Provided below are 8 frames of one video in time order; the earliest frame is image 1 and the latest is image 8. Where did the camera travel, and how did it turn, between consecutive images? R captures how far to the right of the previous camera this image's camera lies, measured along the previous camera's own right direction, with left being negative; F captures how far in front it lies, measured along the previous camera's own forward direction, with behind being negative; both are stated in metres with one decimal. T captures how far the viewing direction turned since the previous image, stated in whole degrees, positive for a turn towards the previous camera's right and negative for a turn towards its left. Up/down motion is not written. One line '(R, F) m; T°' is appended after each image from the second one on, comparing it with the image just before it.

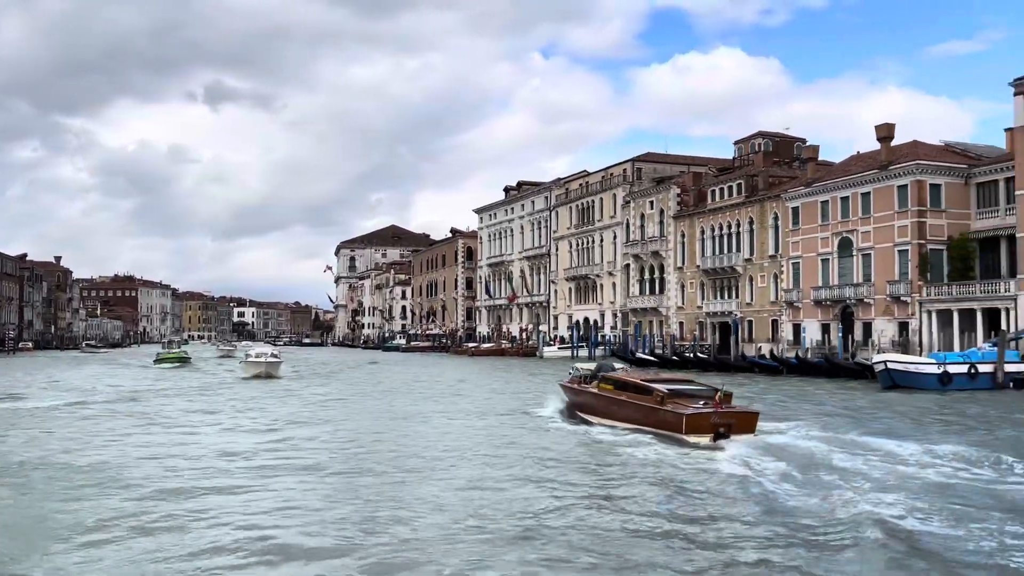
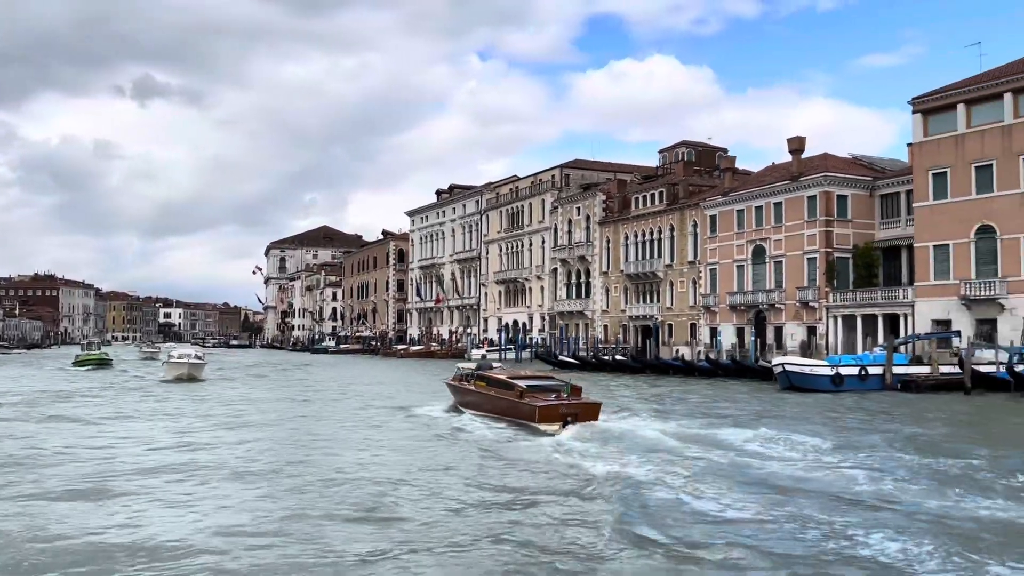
(+0.6, -1.0) m; +4°
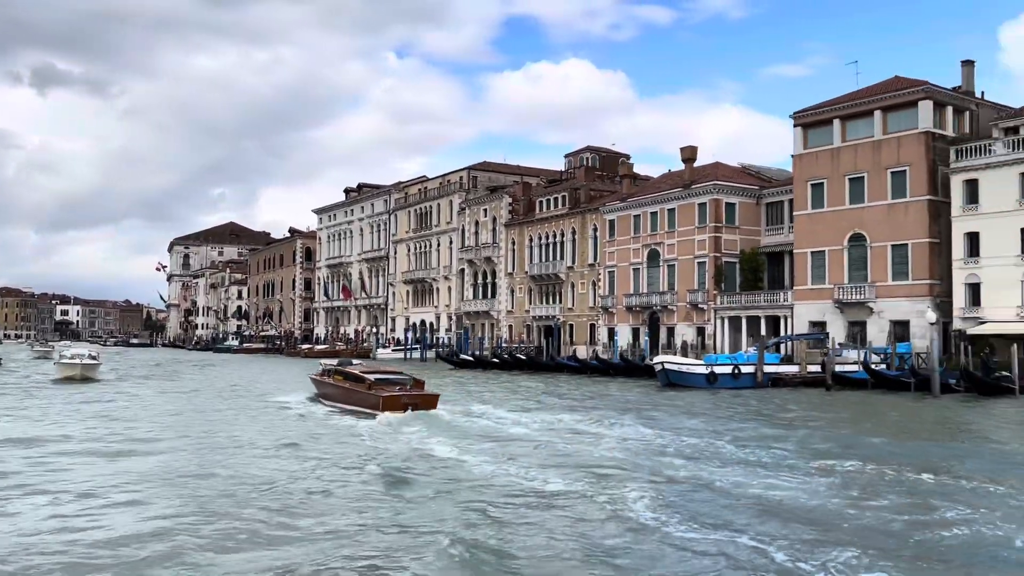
(+0.7, -1.1) m; +5°
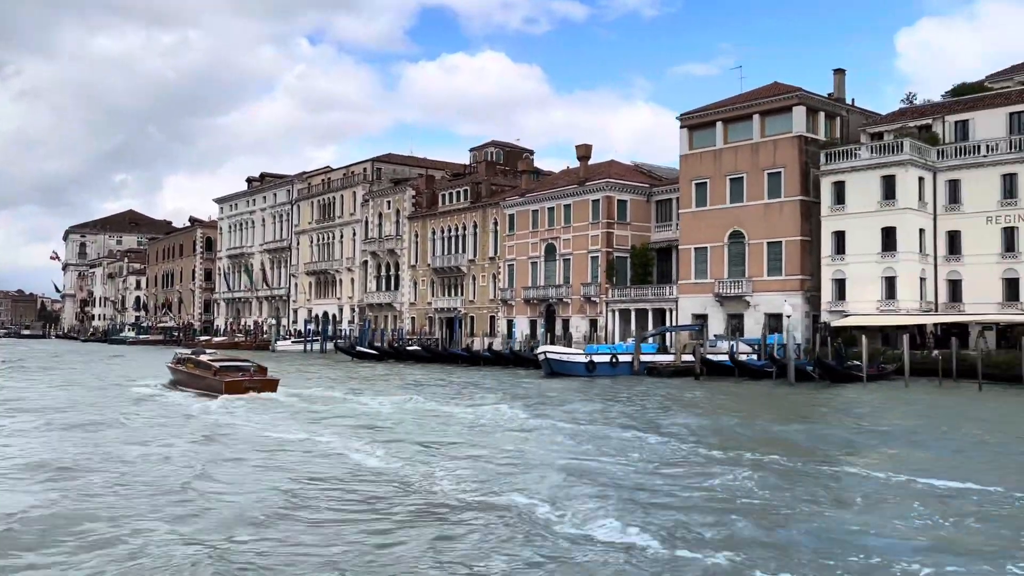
(+1.0, -1.1) m; +5°
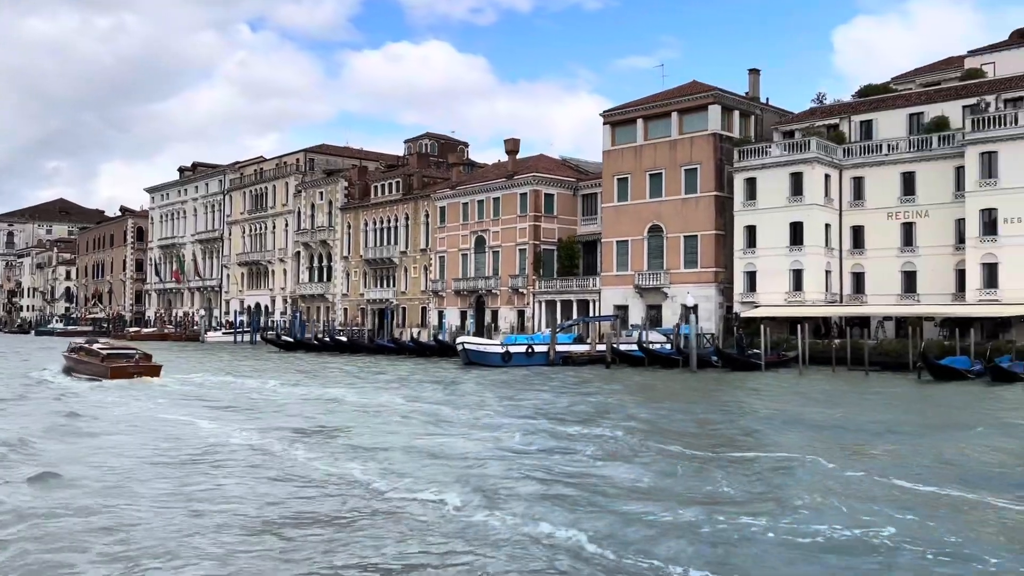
(+1.0, -1.0) m; +3°
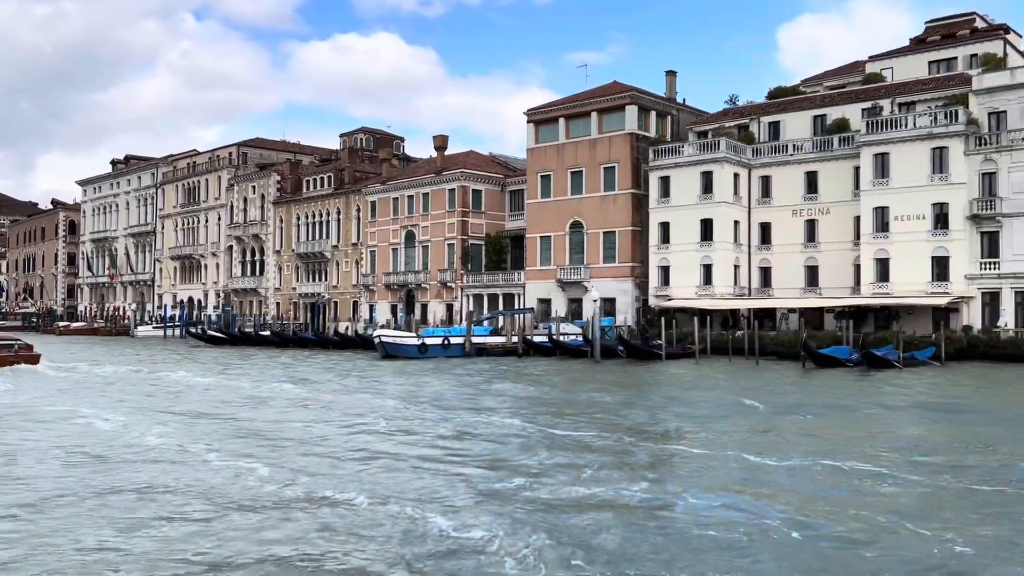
(+1.4, -1.3) m; +3°
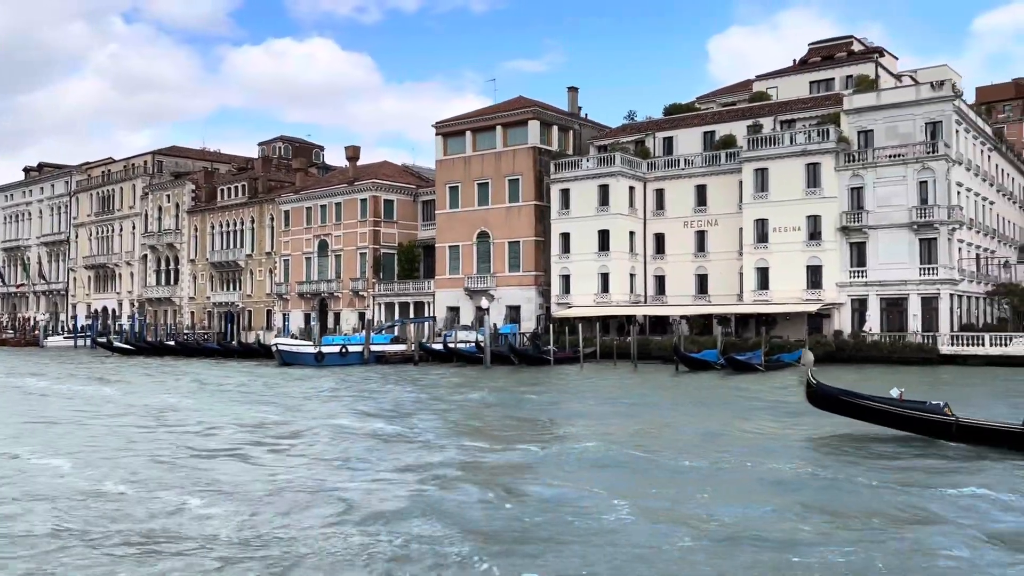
(+1.7, -1.5) m; +4°
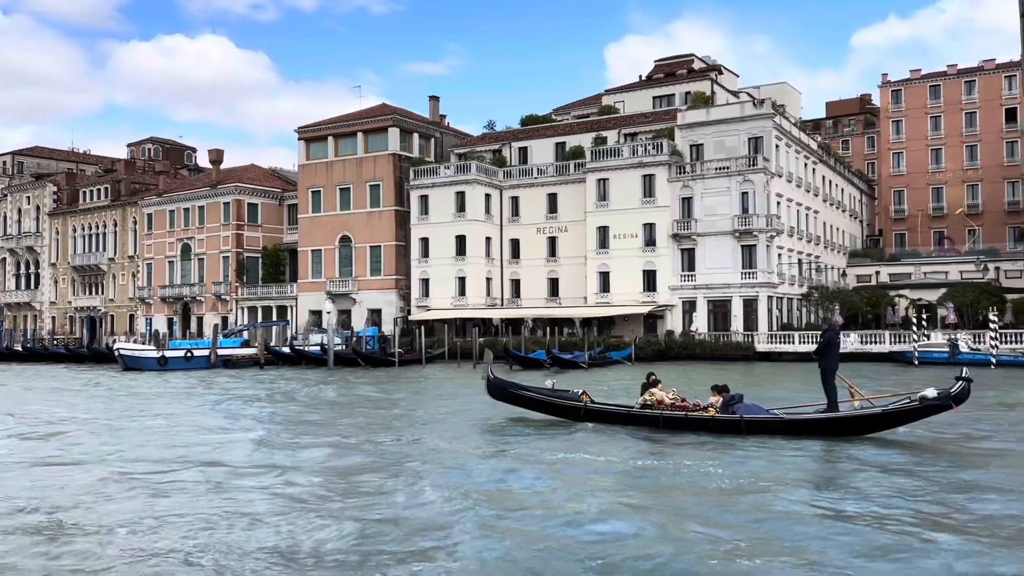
(+2.3, -1.7) m; +6°
